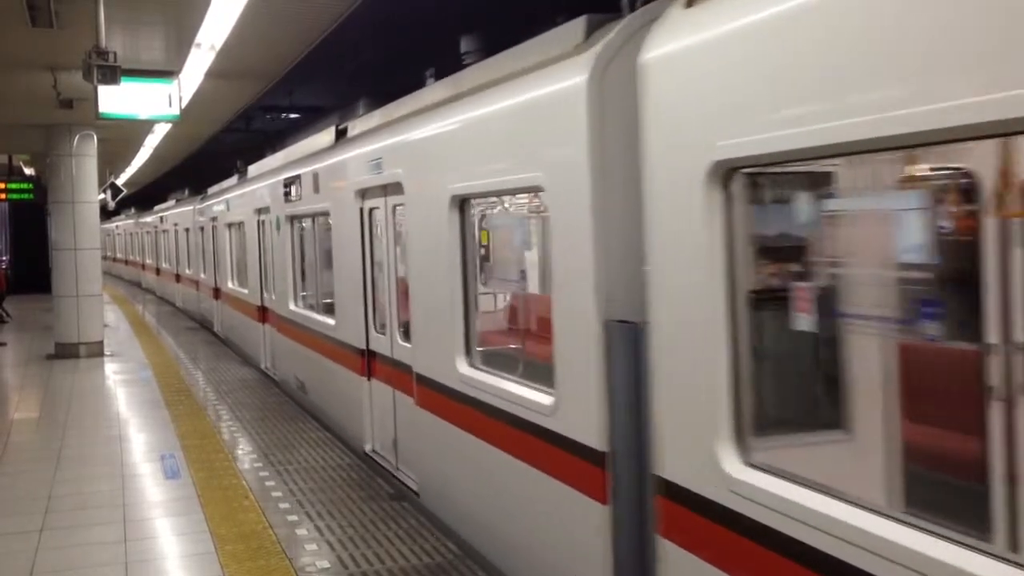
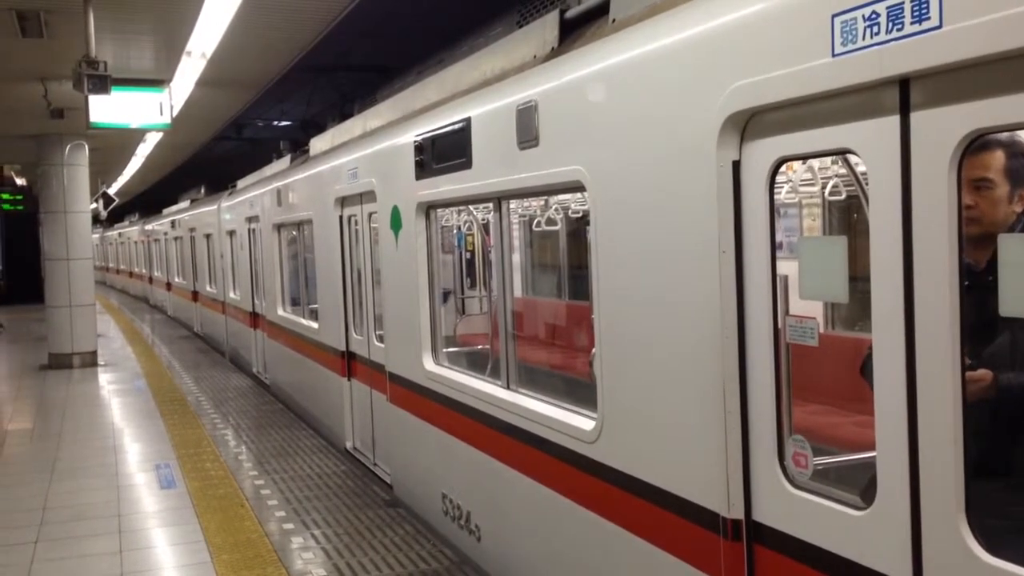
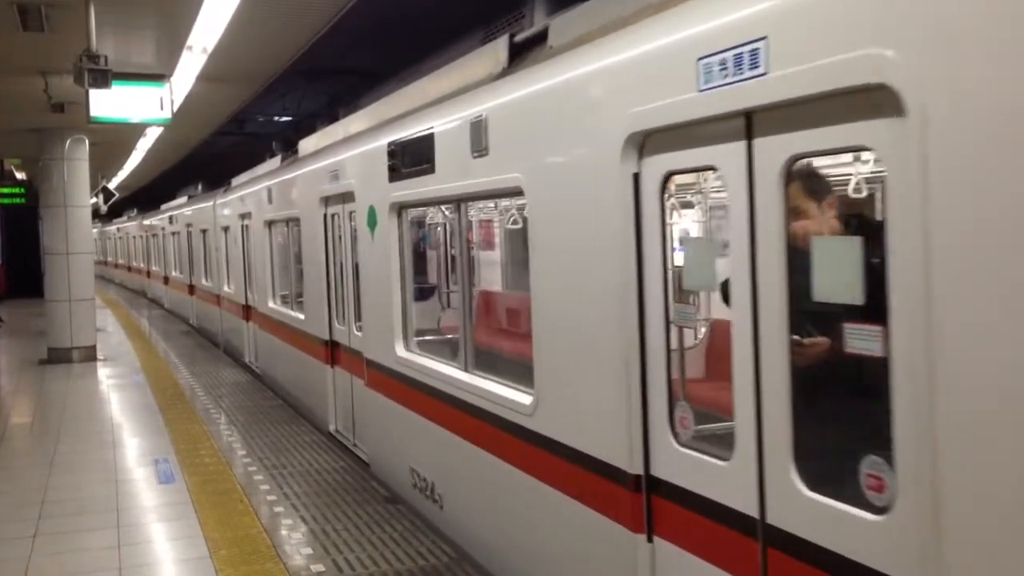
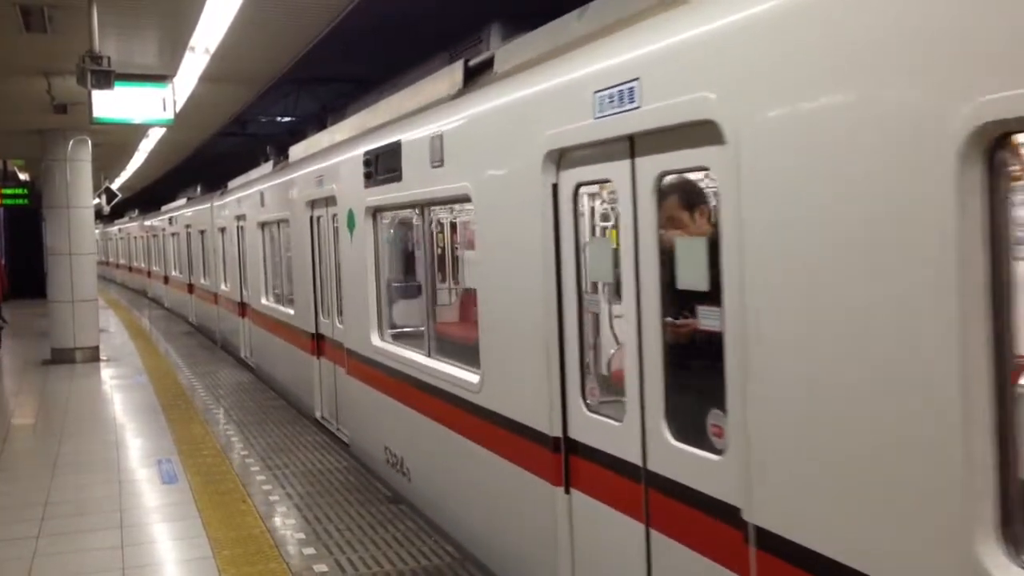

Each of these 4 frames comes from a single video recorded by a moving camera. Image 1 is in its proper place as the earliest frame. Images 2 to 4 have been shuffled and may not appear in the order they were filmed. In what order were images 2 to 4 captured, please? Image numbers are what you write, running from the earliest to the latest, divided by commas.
4, 3, 2
